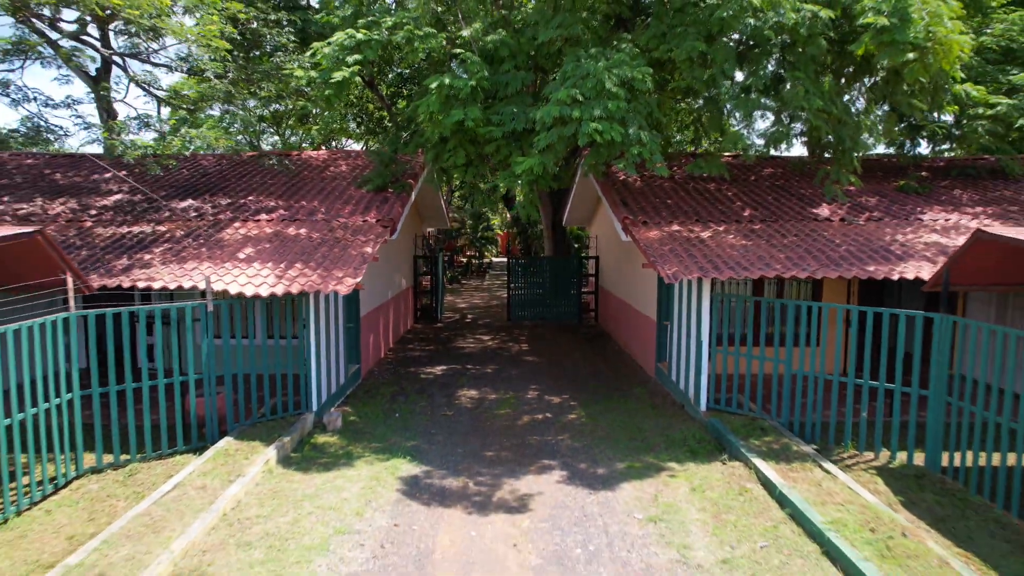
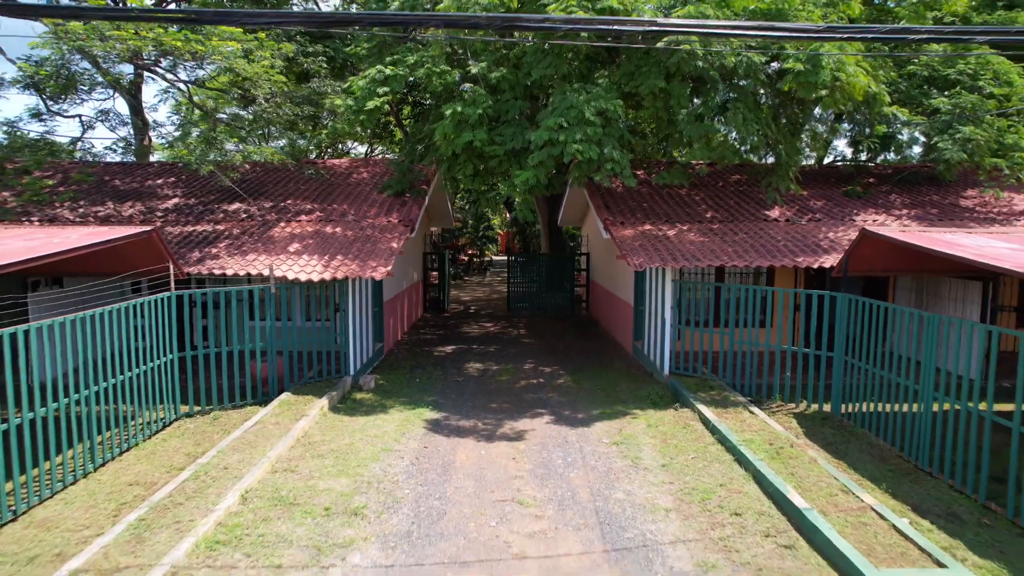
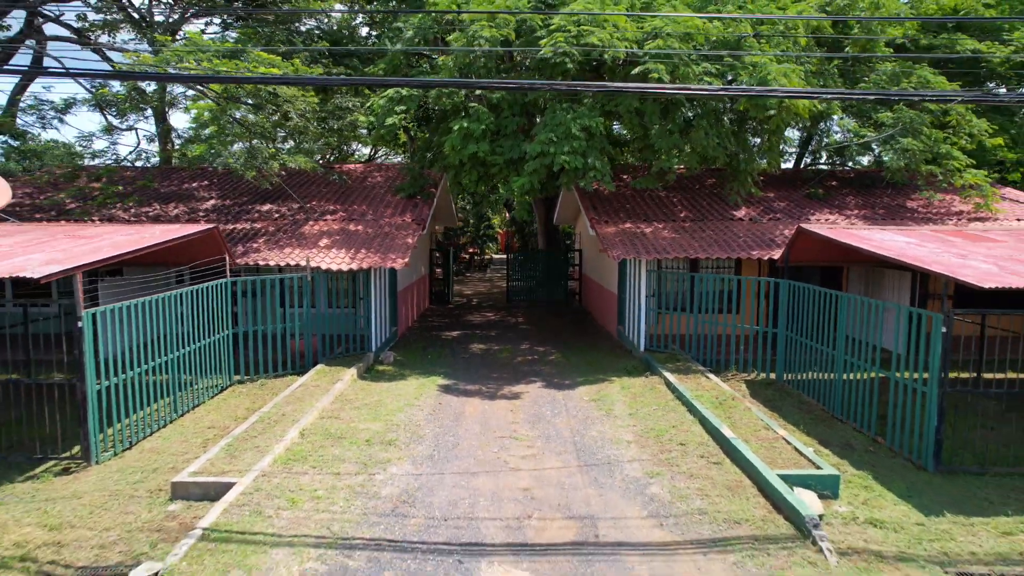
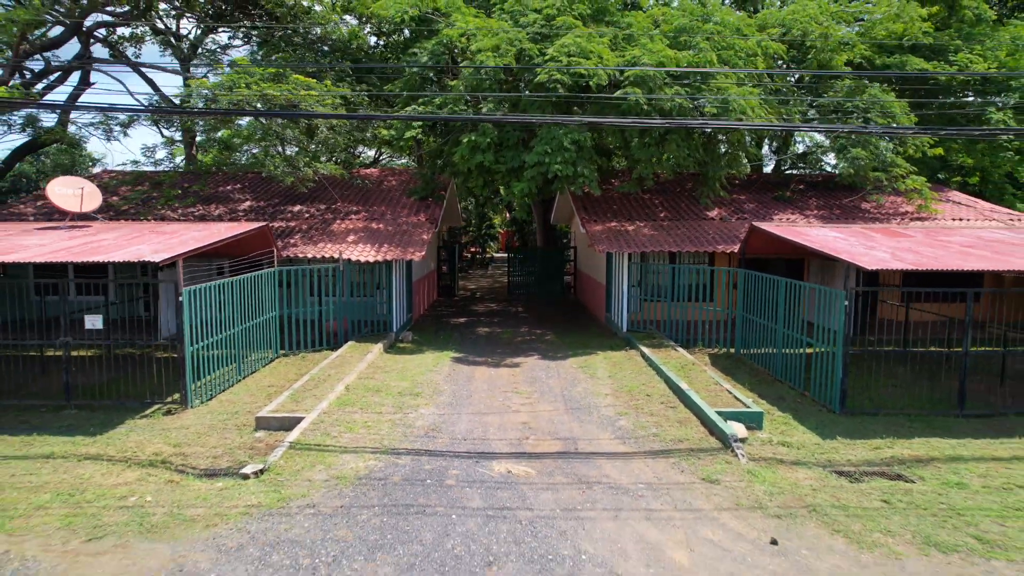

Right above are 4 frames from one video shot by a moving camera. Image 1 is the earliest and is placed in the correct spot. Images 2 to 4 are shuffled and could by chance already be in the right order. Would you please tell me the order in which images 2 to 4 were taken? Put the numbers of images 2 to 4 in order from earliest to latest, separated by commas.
2, 3, 4
